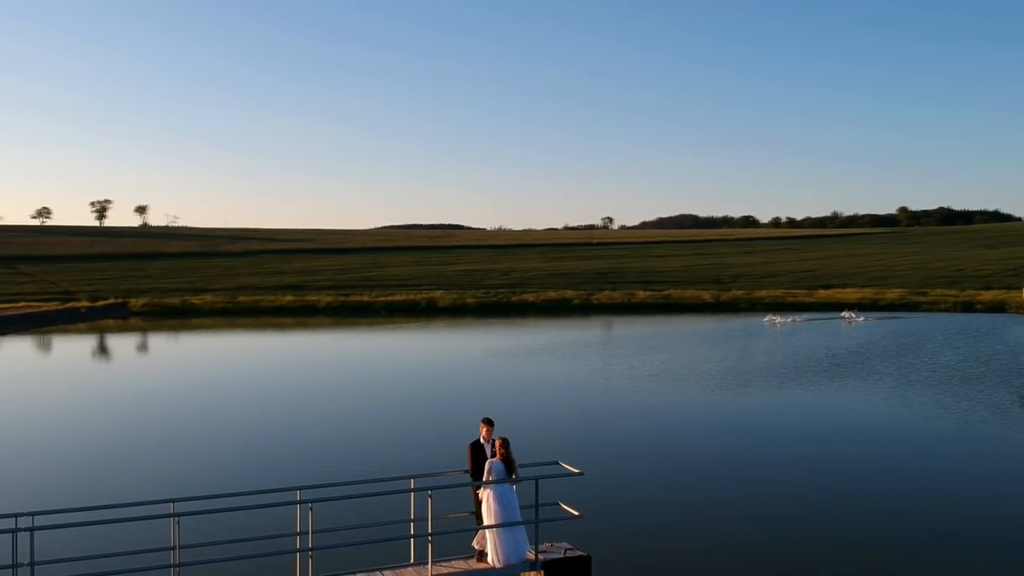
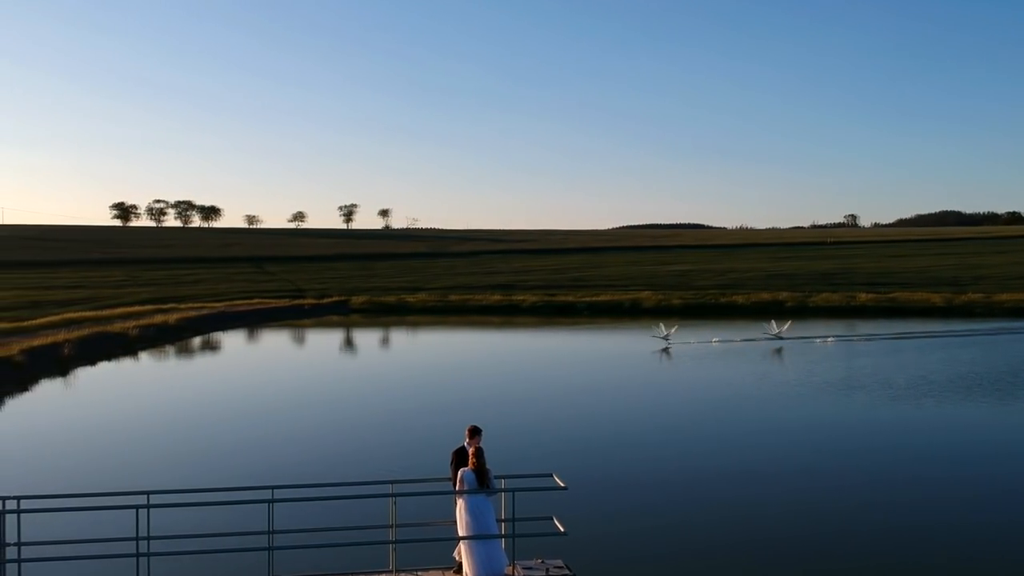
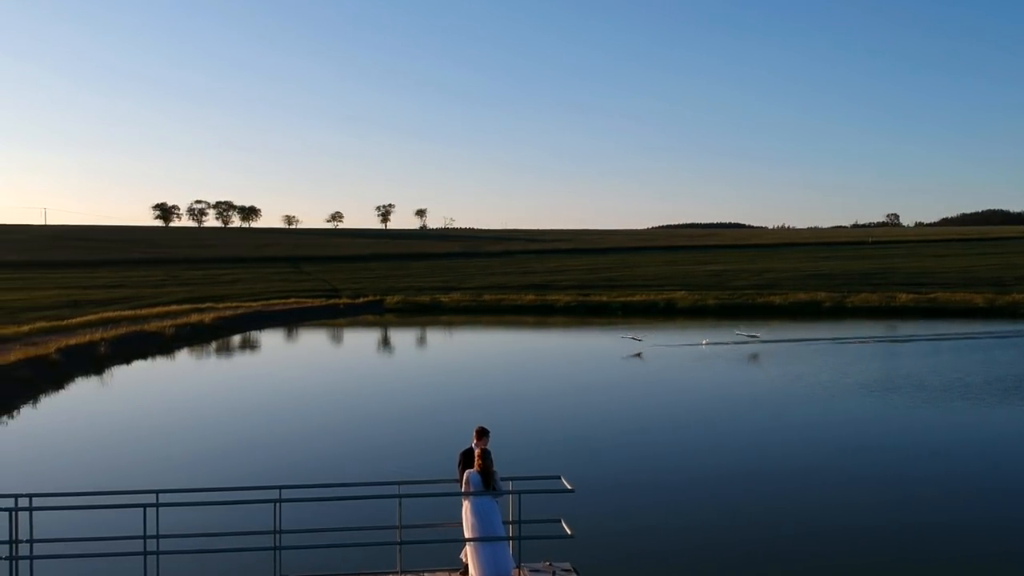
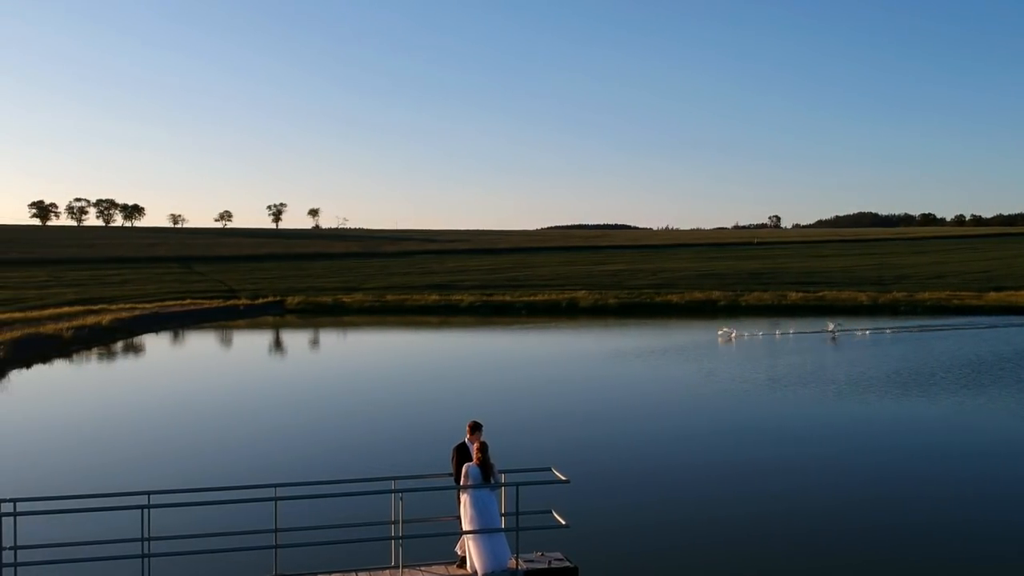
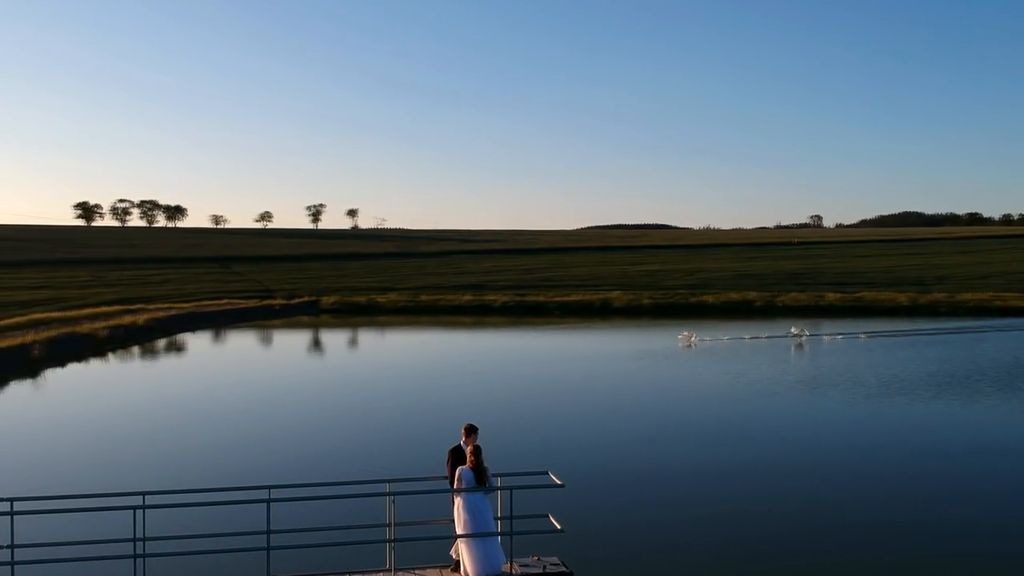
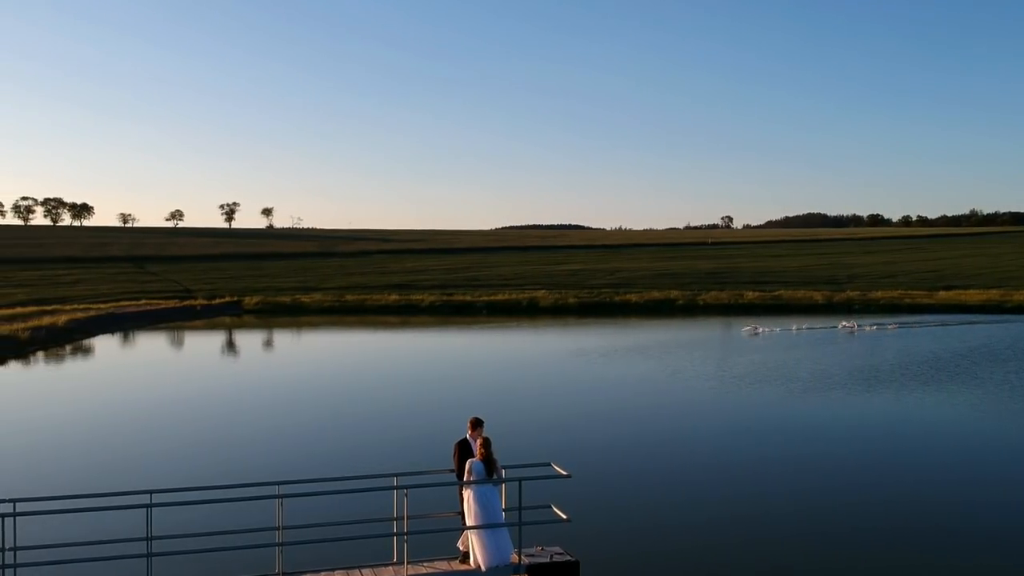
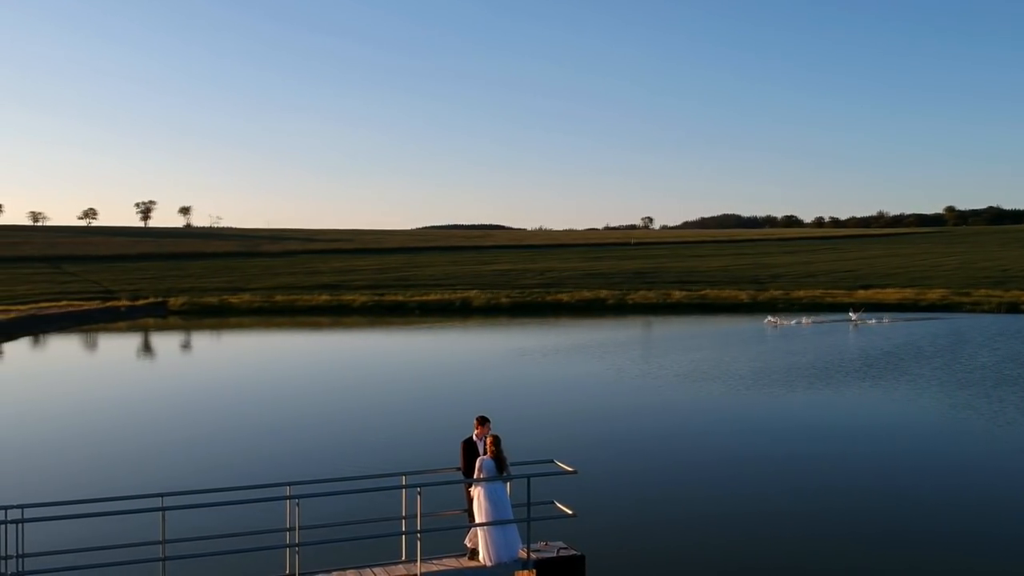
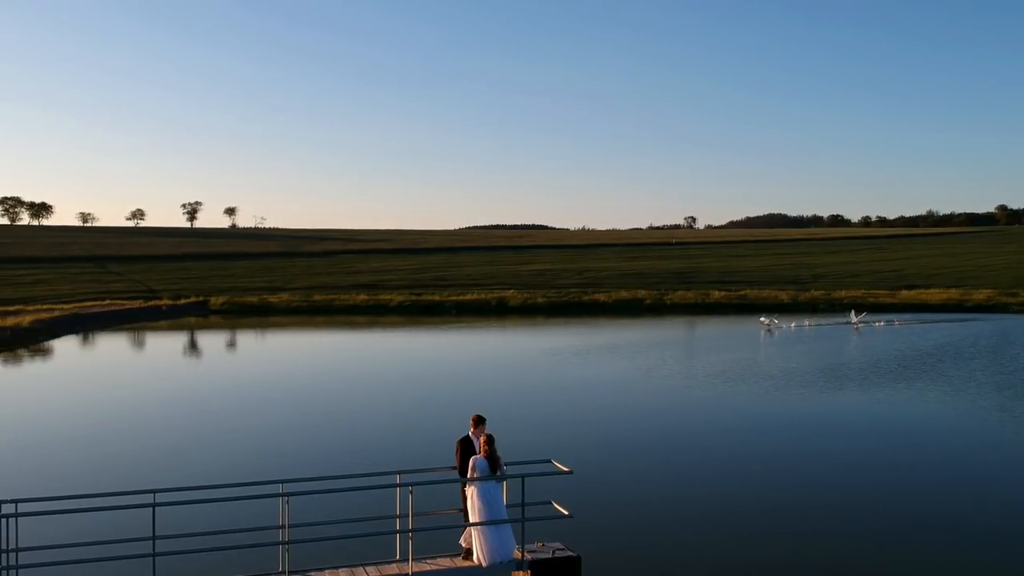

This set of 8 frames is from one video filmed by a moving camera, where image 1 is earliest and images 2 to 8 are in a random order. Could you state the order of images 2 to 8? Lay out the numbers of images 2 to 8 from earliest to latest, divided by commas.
7, 8, 6, 4, 5, 2, 3
